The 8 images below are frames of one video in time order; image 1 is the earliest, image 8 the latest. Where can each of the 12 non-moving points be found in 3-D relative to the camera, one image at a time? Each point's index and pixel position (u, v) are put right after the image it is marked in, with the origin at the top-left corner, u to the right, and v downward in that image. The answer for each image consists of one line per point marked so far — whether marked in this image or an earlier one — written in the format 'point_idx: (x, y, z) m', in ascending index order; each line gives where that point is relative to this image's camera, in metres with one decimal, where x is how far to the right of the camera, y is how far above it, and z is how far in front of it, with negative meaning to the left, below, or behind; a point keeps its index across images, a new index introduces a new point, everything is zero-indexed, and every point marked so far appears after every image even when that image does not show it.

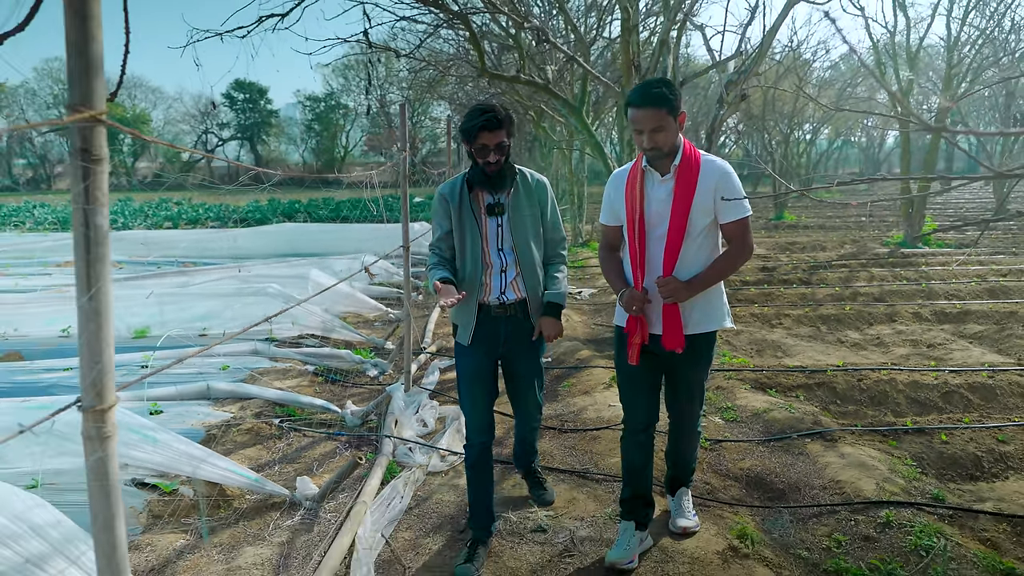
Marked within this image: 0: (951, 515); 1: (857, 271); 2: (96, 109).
0: (+1.7, -0.9, +2.8) m
1: (+4.4, +0.2, +9.0) m
2: (-0.7, +0.3, +1.3) m
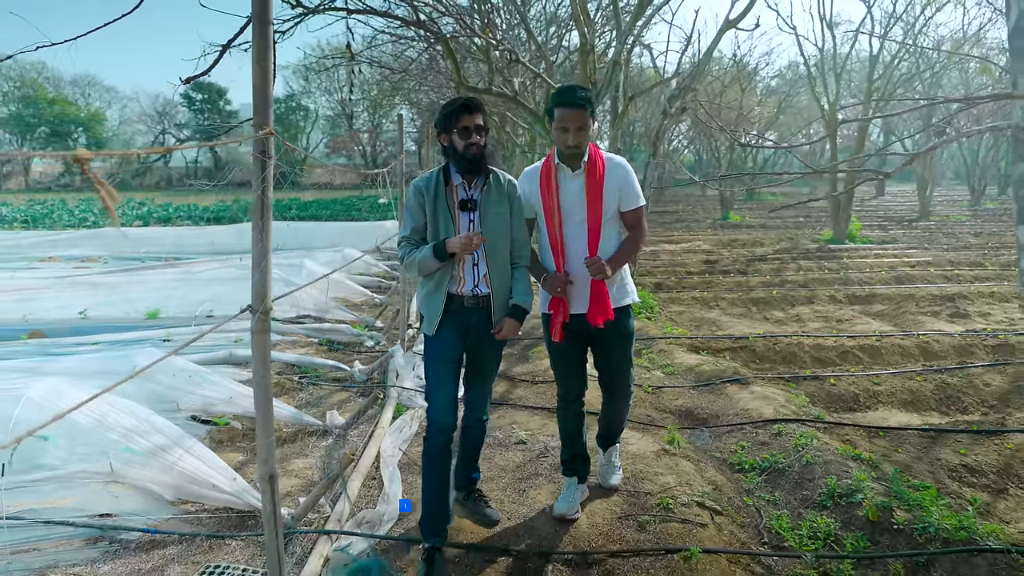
0: (+1.7, -0.7, +3.7) m
1: (+3.9, +0.3, +10.1) m
2: (-0.7, +0.5, +2.1) m
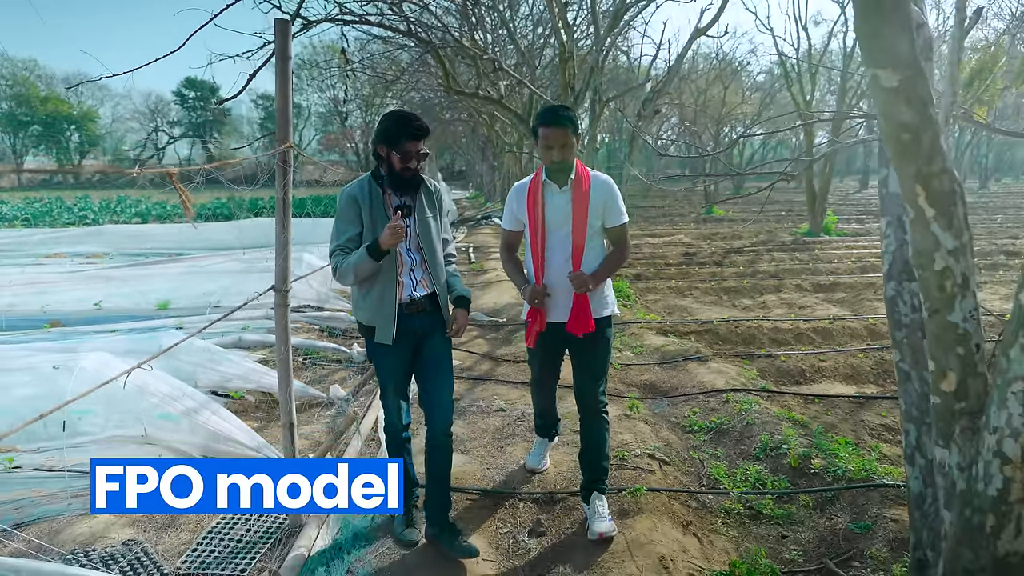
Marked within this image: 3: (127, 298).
0: (+1.5, -0.6, +4.3) m
1: (+3.8, +0.5, +10.7) m
2: (-0.8, +0.5, +2.6) m
3: (-3.9, -0.1, +7.2) m
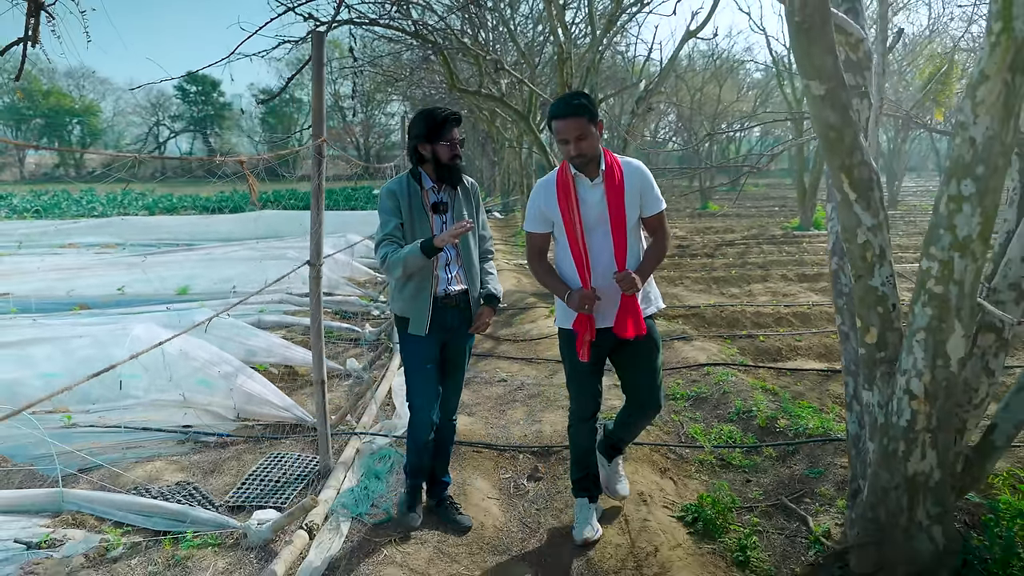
0: (+1.5, -0.5, +4.7) m
1: (+3.7, +0.6, +11.1) m
2: (-0.8, +0.6, +3.0) m
3: (-3.9, +0.1, +7.6) m
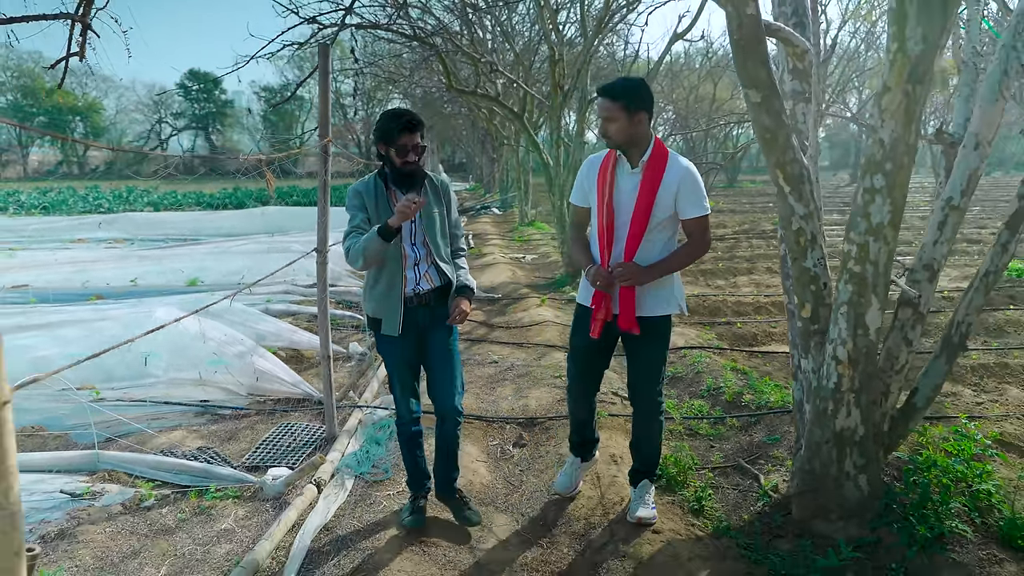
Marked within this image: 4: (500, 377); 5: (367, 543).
0: (+1.5, -0.5, +5.0) m
1: (+3.7, +0.7, +11.5) m
2: (-0.9, +0.7, +3.4) m
3: (-4.0, +0.1, +8.0) m
4: (-0.1, -0.6, +4.6) m
5: (-0.5, -1.0, +2.7) m
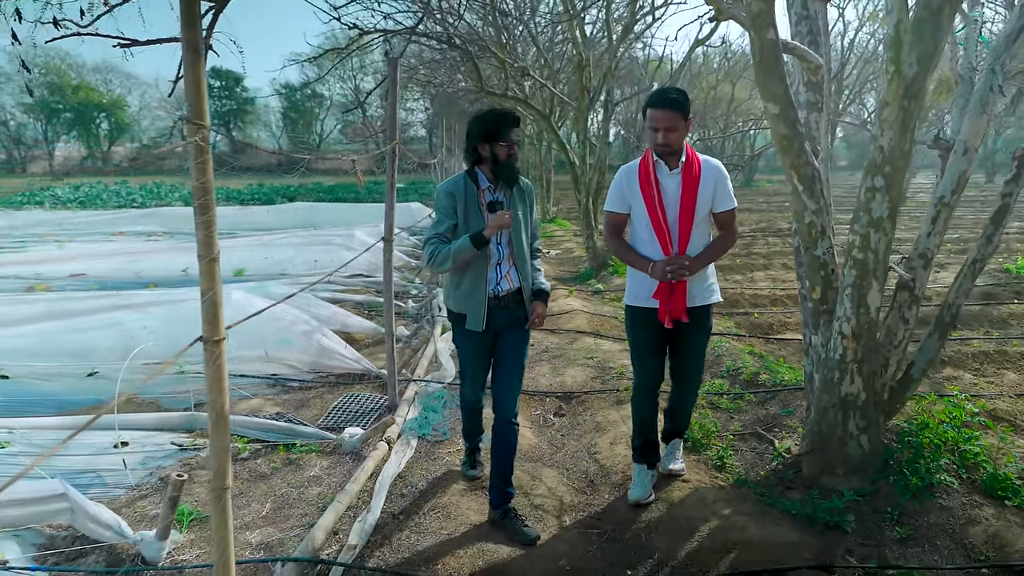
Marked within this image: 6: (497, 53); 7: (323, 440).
0: (+1.7, -0.4, +5.5) m
1: (+4.1, +0.8, +11.8) m
2: (-0.6, +0.8, +3.8) m
3: (-3.7, +0.3, +8.5) m
4: (+0.2, -0.5, +5.1) m
5: (-0.3, -0.9, +3.1) m
6: (-0.2, +3.1, +9.2) m
7: (-0.9, -0.8, +3.6) m
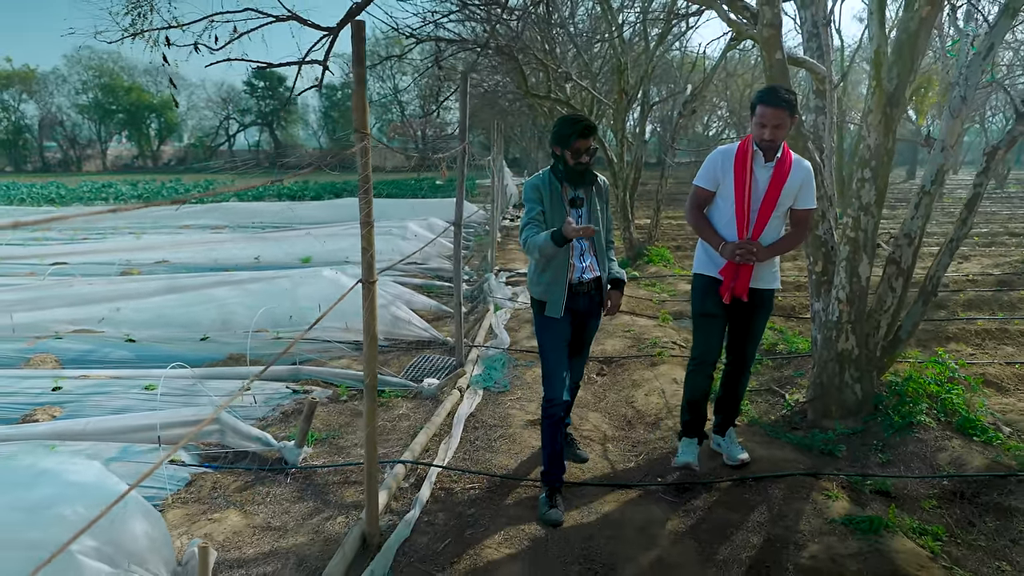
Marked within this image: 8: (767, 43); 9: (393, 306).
0: (+2.1, -0.2, +6.1) m
1: (+4.8, +0.9, +12.3) m
2: (-0.3, +1.0, +4.6) m
3: (-3.1, +0.5, +9.4) m
4: (+0.6, -0.4, +5.8) m
5: (-0.1, -0.7, +3.9) m
6: (+0.4, +3.2, +9.9) m
7: (-0.6, -0.6, +4.3) m
8: (+1.2, +1.2, +3.4) m
9: (-0.9, -0.1, +5.5) m
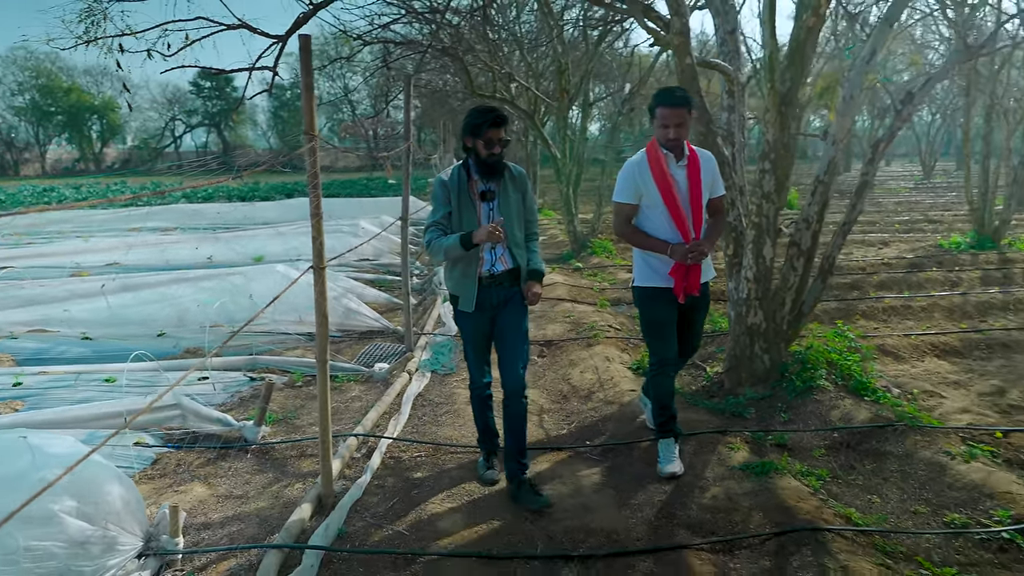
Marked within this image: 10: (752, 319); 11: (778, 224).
0: (+1.7, -0.1, +6.5) m
1: (+3.9, +1.2, +12.9) m
2: (-0.7, +1.0, +4.9) m
3: (-3.8, +0.5, +9.5) m
4: (+0.1, -0.3, +6.1) m
5: (-0.4, -0.7, +4.2) m
6: (-0.4, +3.3, +10.2) m
7: (-1.0, -0.6, +4.6) m
8: (+0.9, +1.3, +3.8) m
9: (-1.4, -0.1, +5.7) m
10: (+1.4, -0.2, +4.1) m
11: (+1.5, +0.4, +3.9) m
